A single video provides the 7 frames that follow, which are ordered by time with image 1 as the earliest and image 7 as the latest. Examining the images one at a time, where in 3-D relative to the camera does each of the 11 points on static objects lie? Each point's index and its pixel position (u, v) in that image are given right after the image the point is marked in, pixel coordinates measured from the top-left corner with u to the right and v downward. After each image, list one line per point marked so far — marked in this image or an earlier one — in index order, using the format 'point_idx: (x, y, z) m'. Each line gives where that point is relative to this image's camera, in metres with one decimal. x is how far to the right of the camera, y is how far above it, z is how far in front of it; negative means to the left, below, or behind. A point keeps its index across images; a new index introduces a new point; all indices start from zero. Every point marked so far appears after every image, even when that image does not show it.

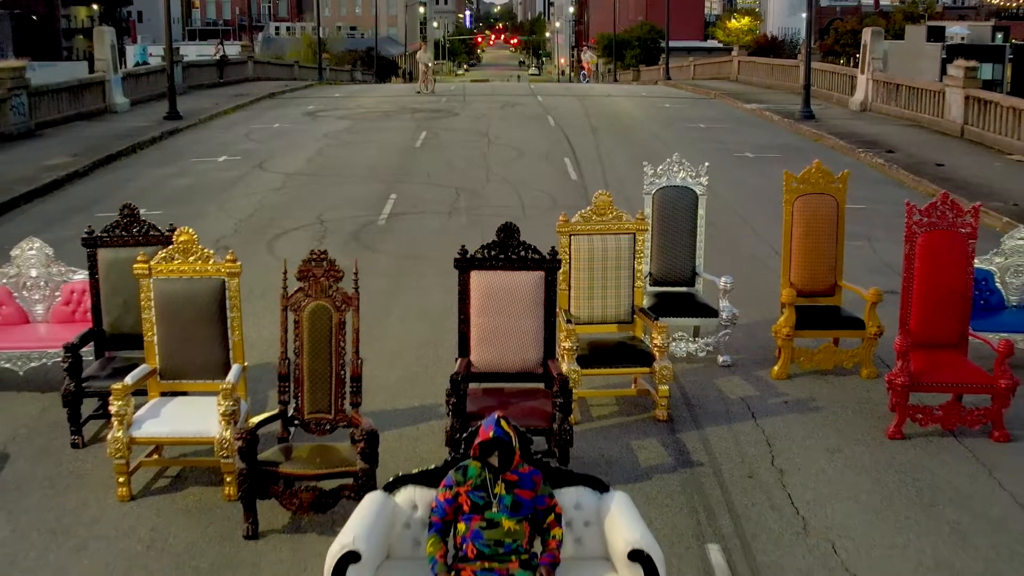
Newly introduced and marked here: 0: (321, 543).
0: (-0.7, -1.0, +6.6) m
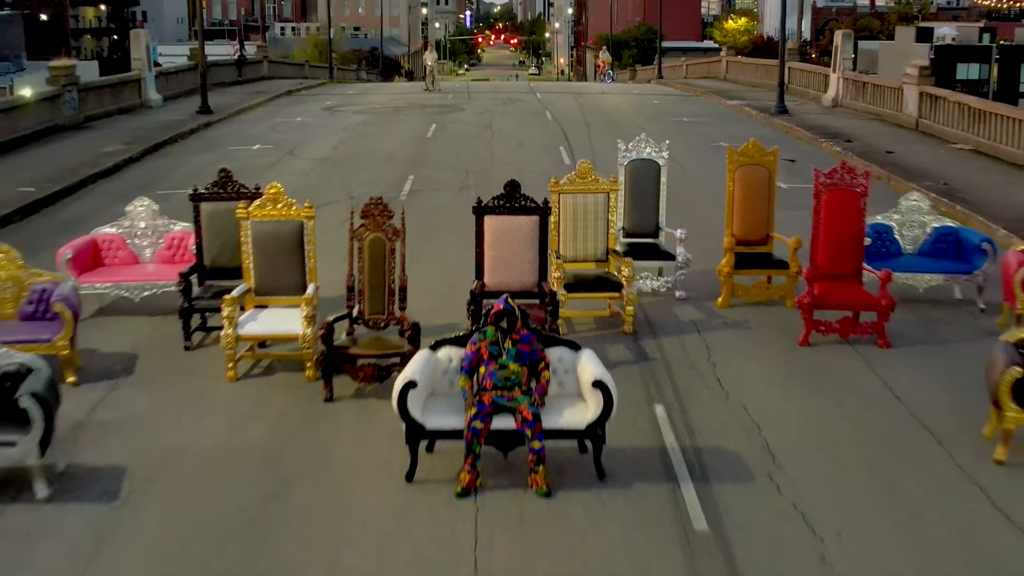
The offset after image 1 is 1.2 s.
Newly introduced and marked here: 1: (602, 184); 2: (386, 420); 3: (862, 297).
0: (-0.7, -0.6, +9.2) m
1: (+0.6, +0.7, +11.3) m
2: (-0.7, -0.7, +9.0) m
3: (+2.2, -0.1, +10.7) m
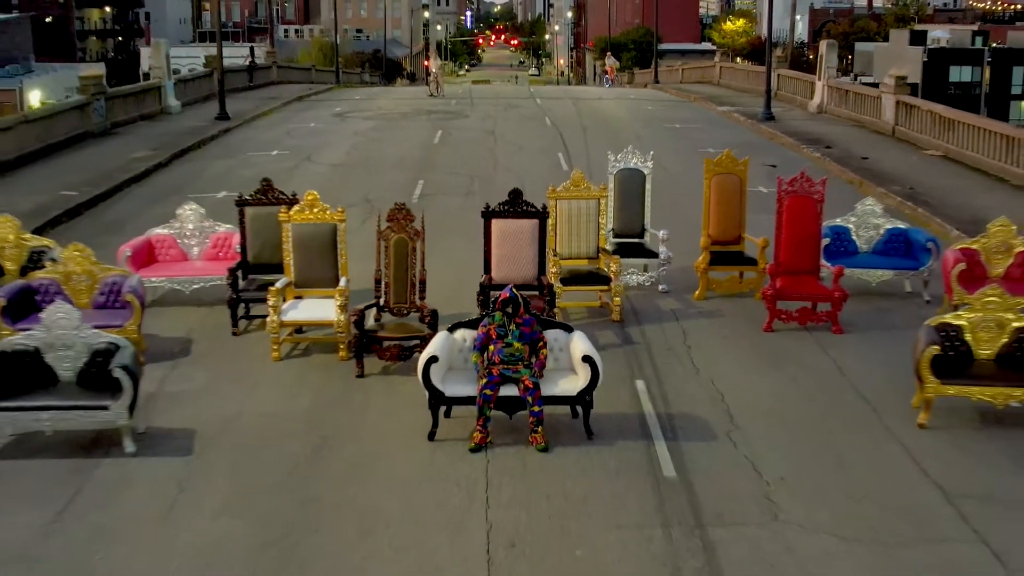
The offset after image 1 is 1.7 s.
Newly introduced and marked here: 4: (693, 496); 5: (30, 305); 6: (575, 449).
0: (-0.7, -0.6, +10.9) m
1: (+0.6, +0.7, +13.0) m
2: (-0.6, -0.7, +10.6) m
3: (+2.2, 0.0, +12.3) m
4: (+0.9, -1.1, +8.5) m
5: (-3.3, -0.1, +11.5) m
6: (+0.3, -0.9, +9.4) m
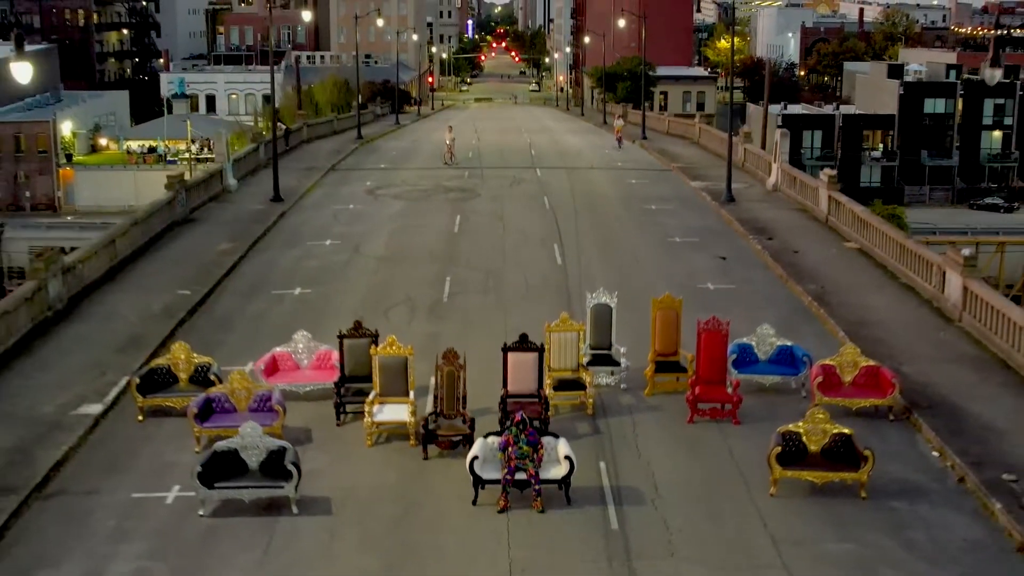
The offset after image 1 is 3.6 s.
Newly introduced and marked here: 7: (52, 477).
0: (-0.6, -1.8, +17.1) m
1: (+0.7, -0.4, +19.2) m
2: (-0.5, -1.8, +16.9) m
3: (+2.3, -1.2, +18.6) m
4: (+1.0, -2.2, +14.8) m
5: (-3.2, -1.3, +17.8) m
6: (+0.4, -2.1, +15.6) m
7: (-4.6, -1.9, +16.8) m
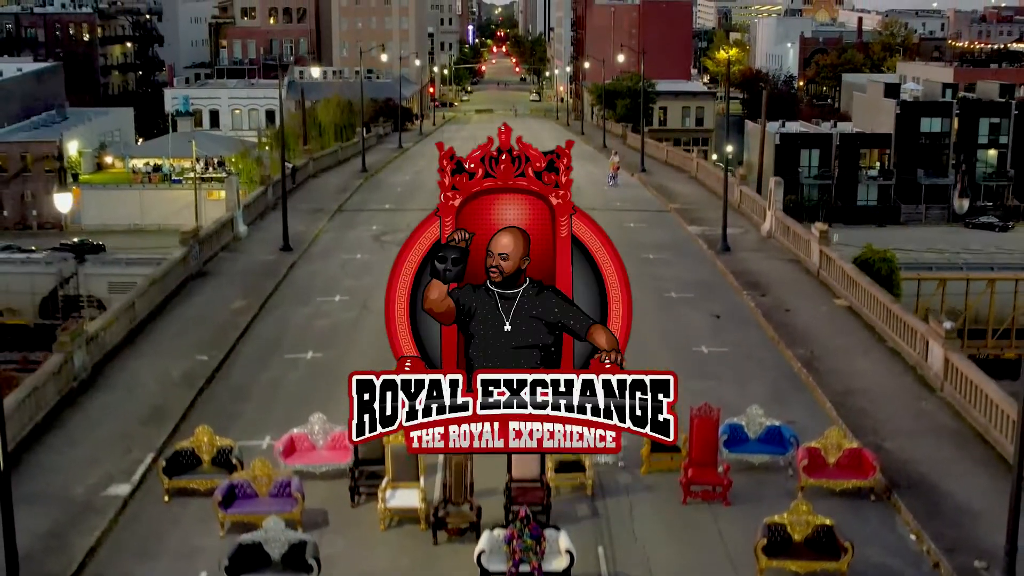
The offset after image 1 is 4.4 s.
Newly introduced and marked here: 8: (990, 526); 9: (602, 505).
0: (-0.5, -2.8, +18.3) m
1: (+0.8, -1.5, +20.4) m
2: (-0.5, -2.9, +18.1) m
3: (+2.4, -2.2, +19.8) m
4: (+1.1, -3.3, +16.0) m
5: (-3.1, -2.3, +19.0) m
6: (+0.5, -3.1, +16.8) m
7: (-4.5, -2.9, +18.0) m
8: (+5.4, -2.7, +19.0) m
9: (+1.1, -2.5, +19.8) m
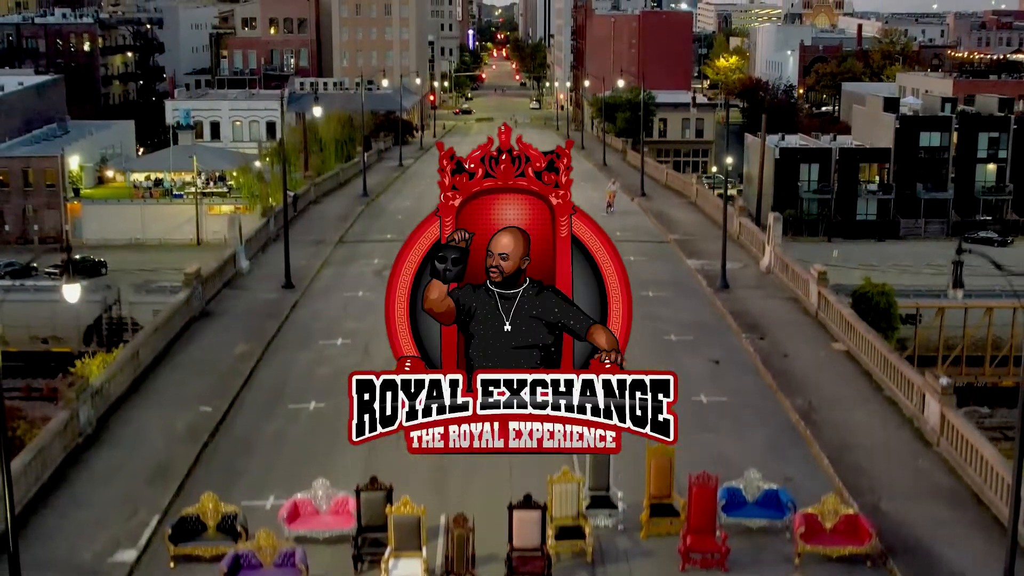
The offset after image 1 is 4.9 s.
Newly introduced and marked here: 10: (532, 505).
0: (-0.5, -3.6, +18.6) m
1: (+0.8, -2.3, +20.7) m
2: (-0.5, -3.7, +18.4) m
3: (+2.4, -3.1, +20.0) m
4: (+1.1, -4.1, +16.2) m
5: (-3.1, -3.2, +19.2) m
6: (+0.5, -3.9, +17.1) m
7: (-4.5, -3.8, +18.3) m
8: (+5.4, -3.5, +19.3) m
9: (+1.1, -3.4, +20.1) m
10: (+0.2, -2.5, +19.6) m
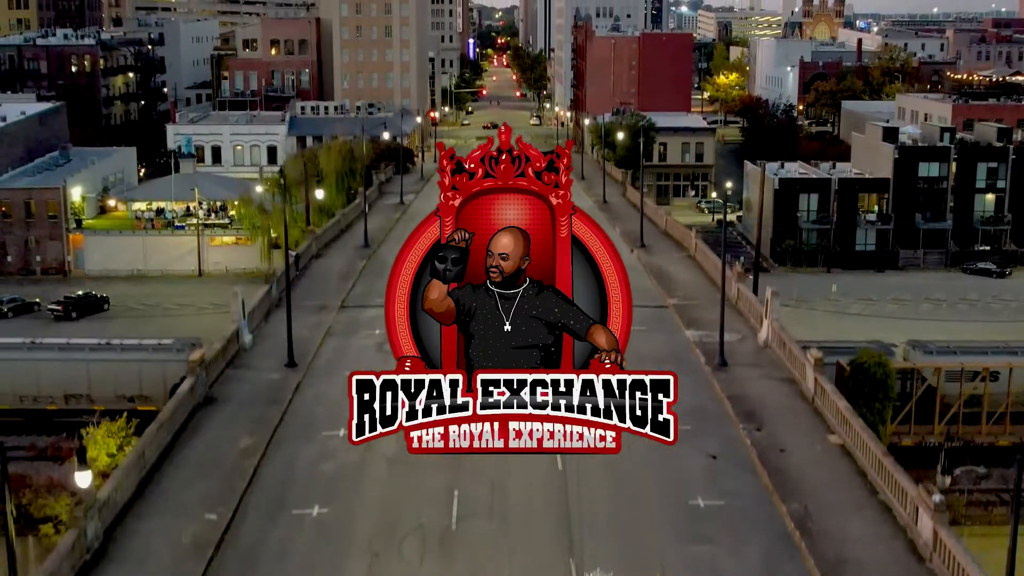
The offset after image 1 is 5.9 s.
0: (-0.5, -5.4, +19.0) m
1: (+0.8, -4.1, +21.1) m
2: (-0.5, -5.5, +18.8) m
3: (+2.4, -4.9, +20.5) m
4: (+1.1, -5.9, +16.7) m
5: (-3.1, -5.0, +19.7) m
6: (+0.5, -5.7, +17.5) m
7: (-4.5, -5.5, +18.7) m
8: (+5.4, -5.3, +19.7) m
9: (+1.1, -5.1, +20.5) m
10: (+0.2, -4.3, +20.0) m
